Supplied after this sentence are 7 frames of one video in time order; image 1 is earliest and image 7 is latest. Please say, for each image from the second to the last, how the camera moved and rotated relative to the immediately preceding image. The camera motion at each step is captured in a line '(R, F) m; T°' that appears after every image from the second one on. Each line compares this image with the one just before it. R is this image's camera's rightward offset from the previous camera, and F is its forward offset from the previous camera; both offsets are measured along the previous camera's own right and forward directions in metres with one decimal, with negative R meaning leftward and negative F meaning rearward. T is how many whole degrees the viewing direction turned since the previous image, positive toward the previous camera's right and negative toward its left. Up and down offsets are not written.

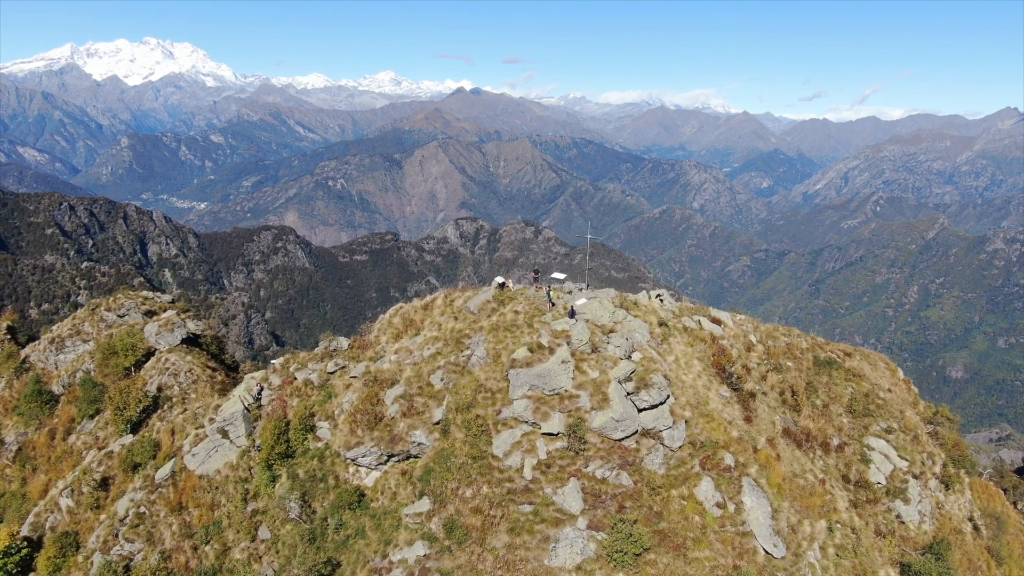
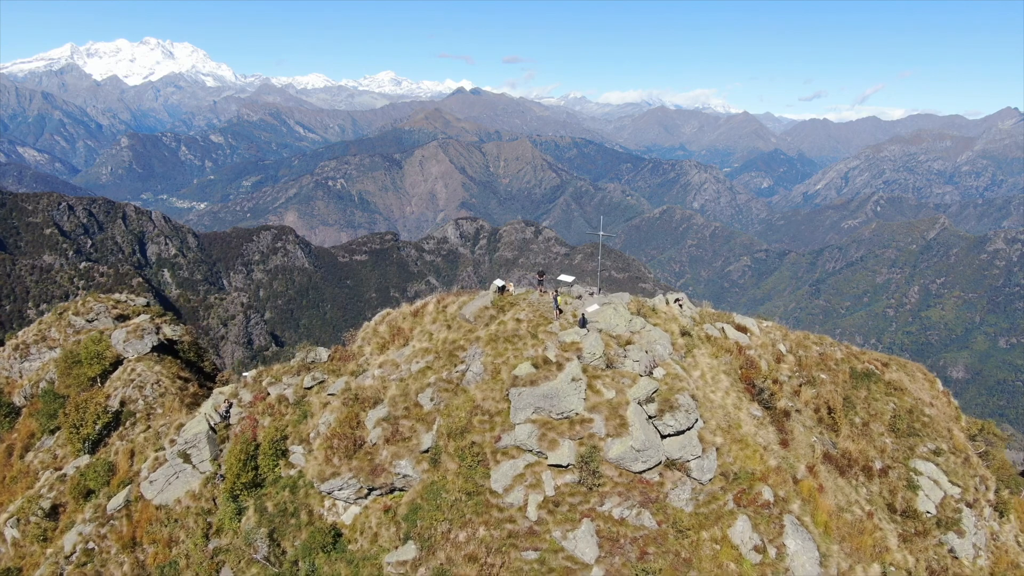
(0.0, +1.8) m; 0°
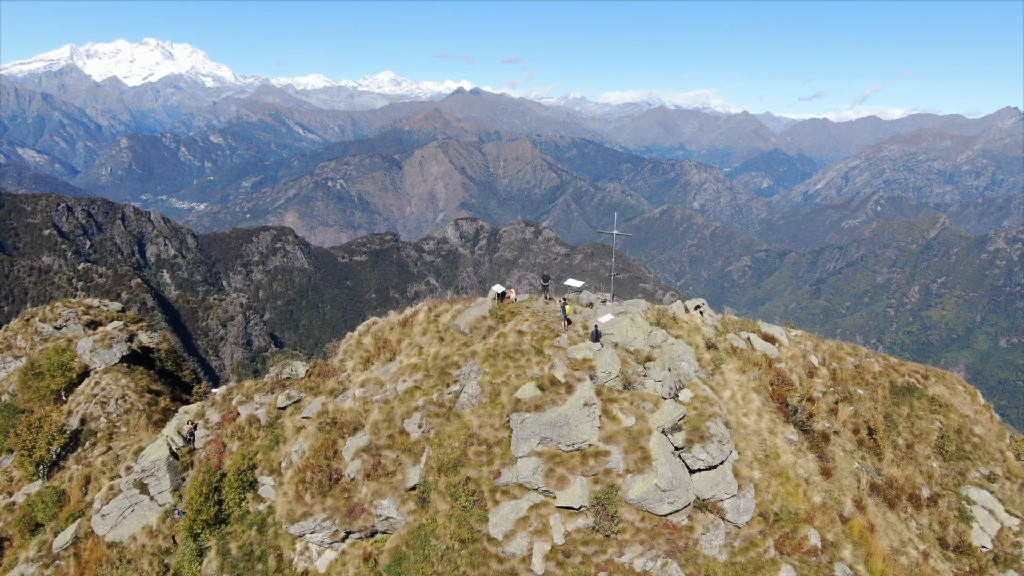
(0.0, +1.6) m; 0°
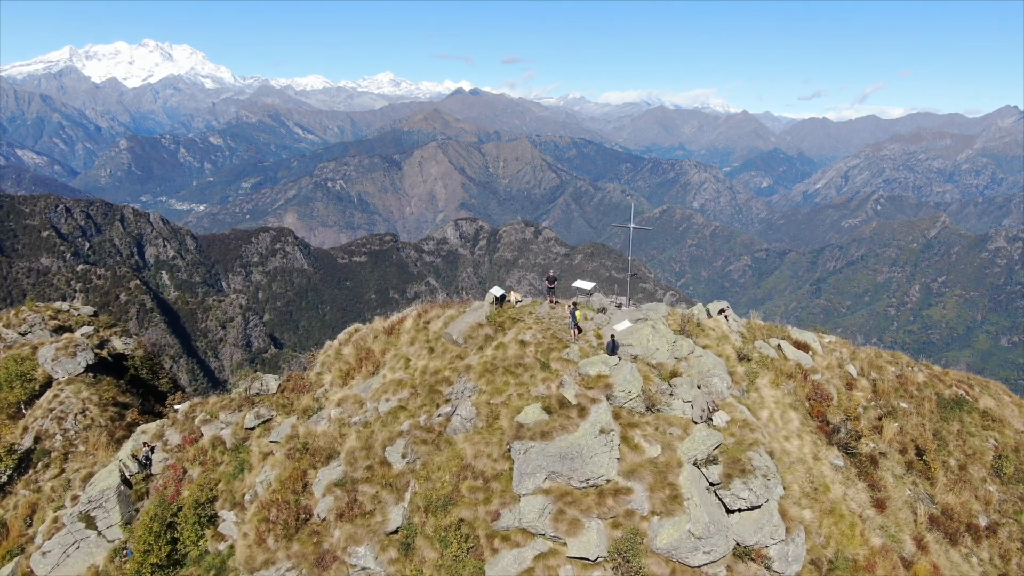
(0.0, +1.5) m; 0°
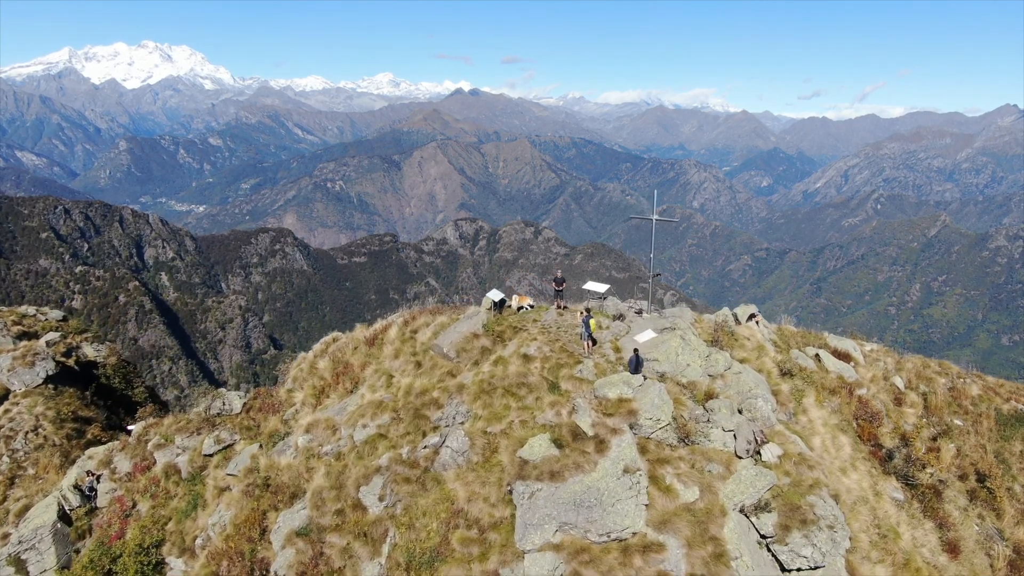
(0.0, +1.4) m; 0°
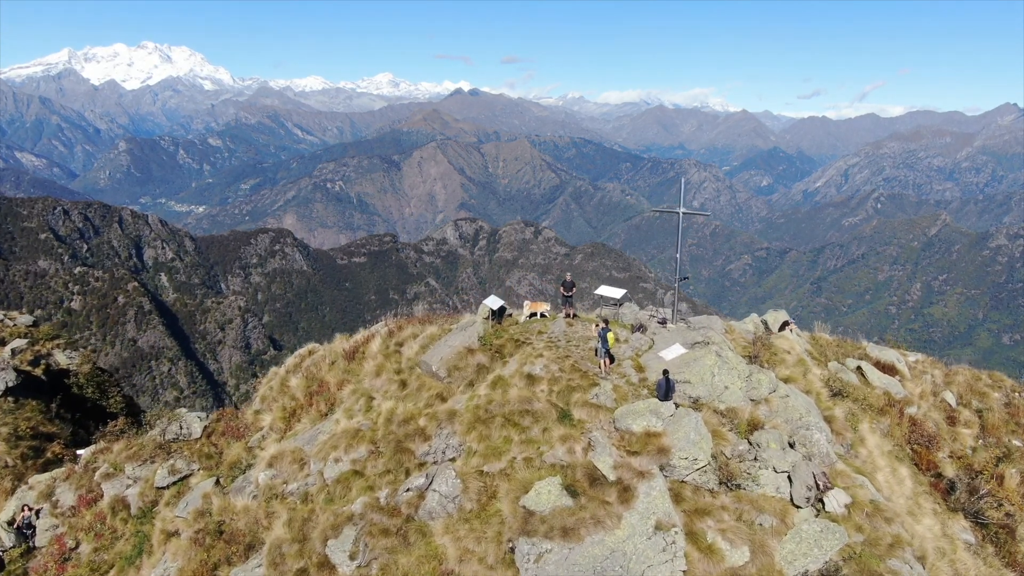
(0.0, +1.2) m; 0°
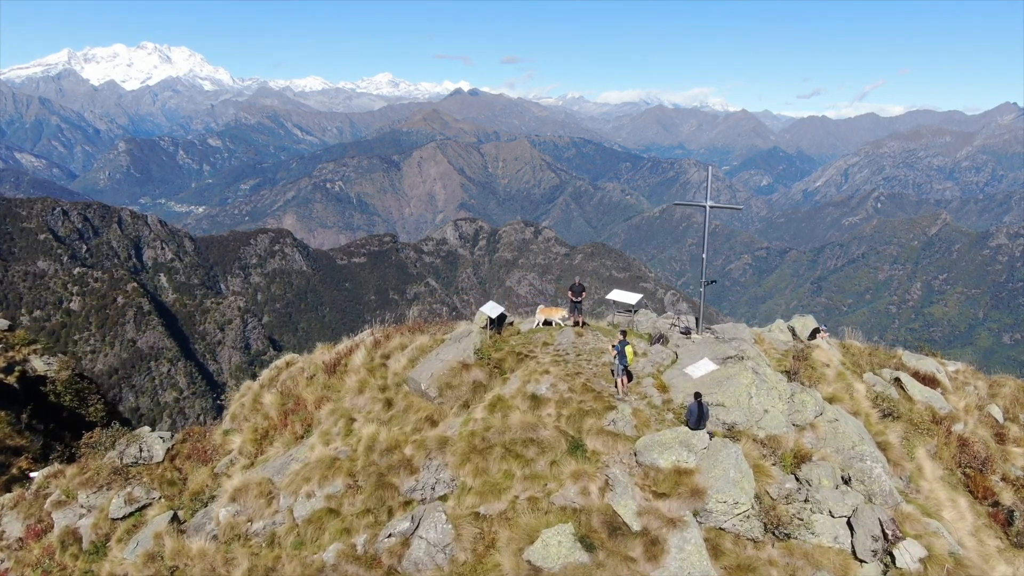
(0.0, +0.9) m; 0°
